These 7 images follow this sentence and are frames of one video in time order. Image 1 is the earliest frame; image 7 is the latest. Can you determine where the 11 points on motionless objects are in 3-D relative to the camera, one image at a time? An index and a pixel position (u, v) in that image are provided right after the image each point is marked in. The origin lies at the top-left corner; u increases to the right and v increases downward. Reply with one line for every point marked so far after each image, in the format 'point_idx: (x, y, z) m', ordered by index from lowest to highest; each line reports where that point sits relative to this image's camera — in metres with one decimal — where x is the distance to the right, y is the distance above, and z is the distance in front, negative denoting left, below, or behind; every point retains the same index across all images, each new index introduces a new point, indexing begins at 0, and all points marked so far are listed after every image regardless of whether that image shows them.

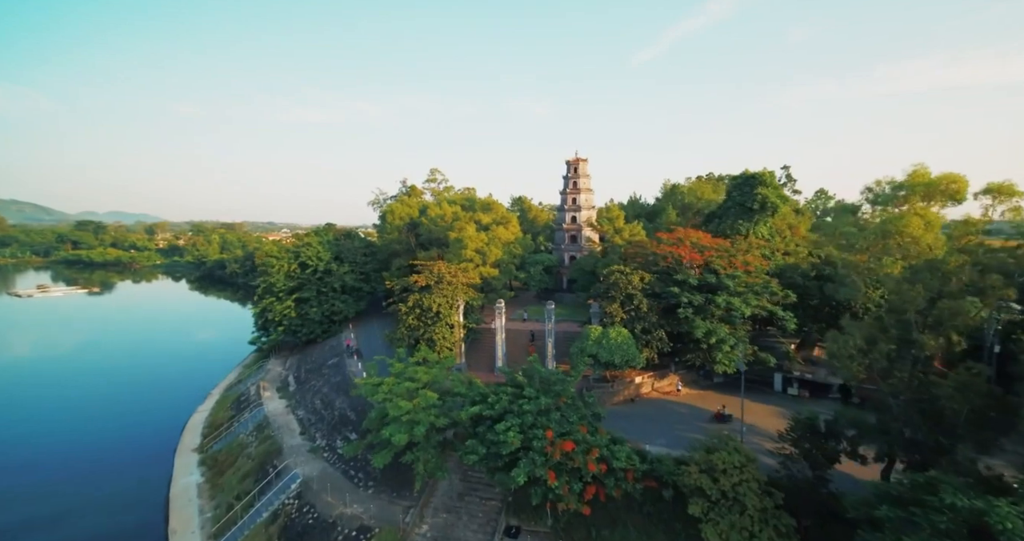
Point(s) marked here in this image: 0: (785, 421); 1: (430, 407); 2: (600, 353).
0: (+11.4, -6.5, +18.4) m
1: (-3.1, -5.0, +16.4) m
2: (+4.0, -3.7, +19.4) m
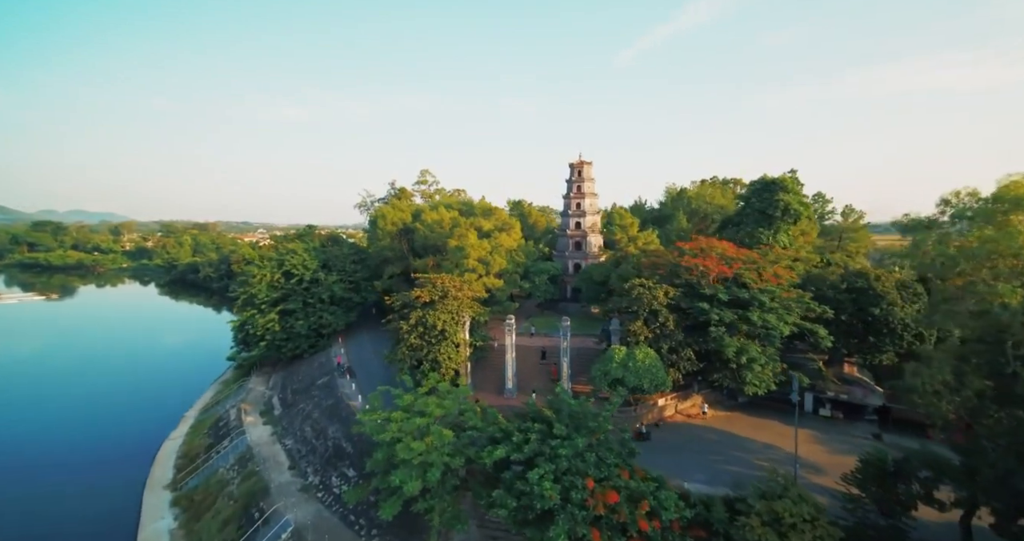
0: (+12.1, -7.1, +17.0) m
1: (-2.2, -5.7, +14.4) m
2: (+4.7, -4.4, +17.6) m
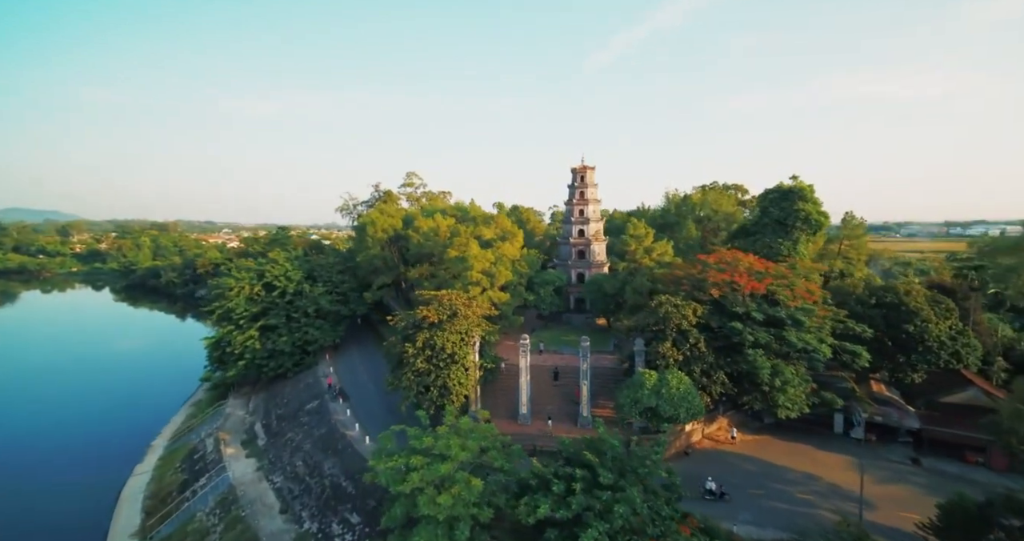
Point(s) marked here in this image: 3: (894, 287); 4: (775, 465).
0: (+13.0, -7.8, +16.0) m
1: (-1.2, -6.4, +12.6) m
2: (+5.5, -5.1, +16.2) m
3: (+16.8, -0.7, +19.5) m
4: (+10.3, -7.6, +17.4) m
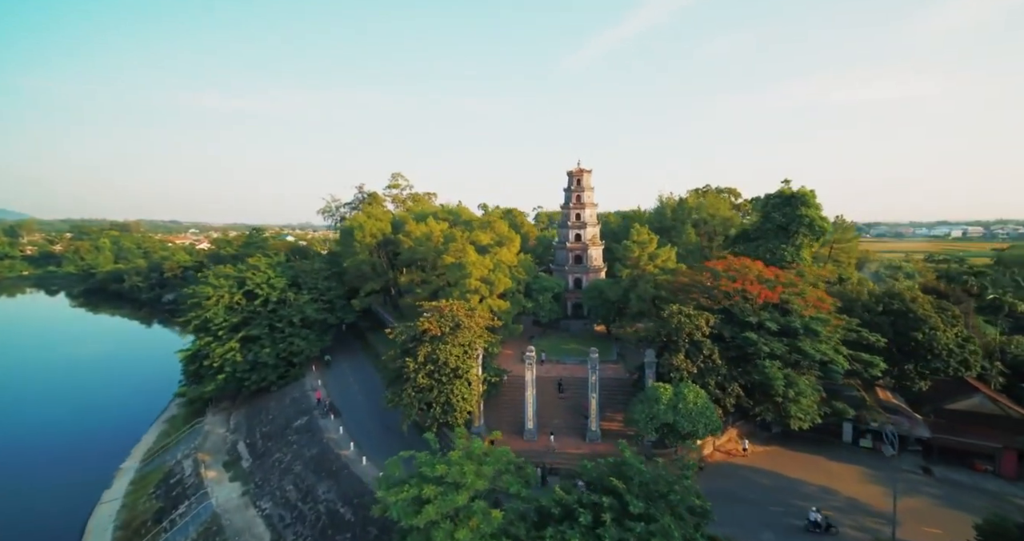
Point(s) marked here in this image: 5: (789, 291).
0: (+13.4, -8.1, +15.7) m
1: (-0.6, -6.8, +11.6) m
2: (+5.9, -5.4, +15.6) m
3: (+17.1, -1.0, +19.4) m
4: (+10.7, -7.9, +17.0) m
5: (+11.5, -0.9, +18.5) m
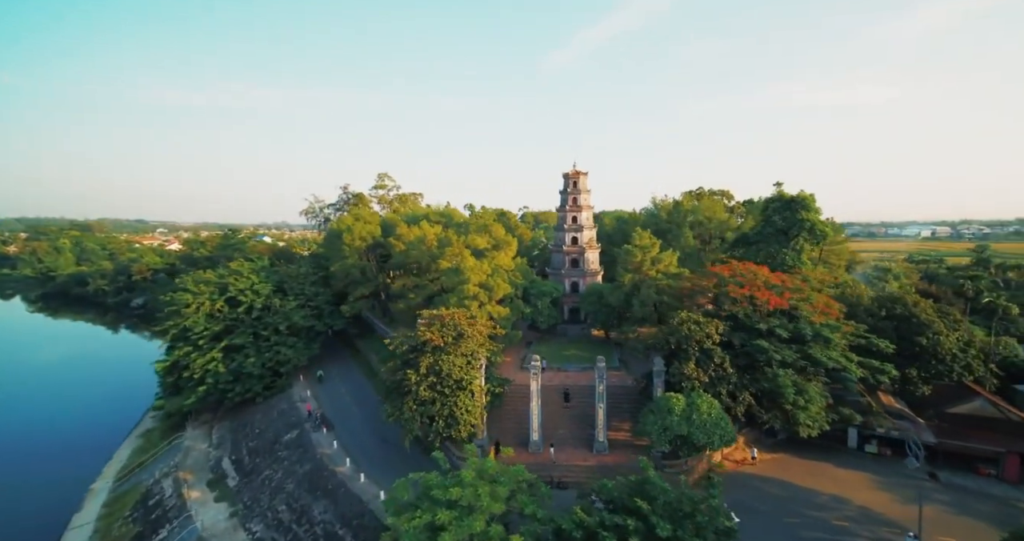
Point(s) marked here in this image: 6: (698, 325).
0: (+13.8, -8.3, +15.6) m
1: (0.0, -7.1, +11.0) m
2: (+6.3, -5.7, +15.2) m
3: (+17.2, -1.3, +19.5) m
4: (+11.0, -8.2, +16.8) m
5: (+11.7, -1.1, +18.3) m
6: (+7.3, -2.1, +17.6) m
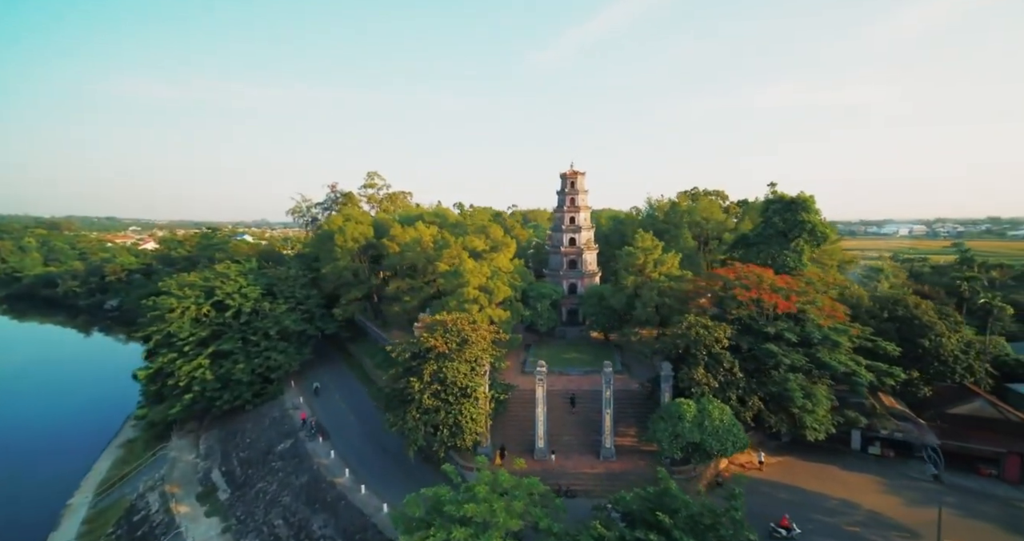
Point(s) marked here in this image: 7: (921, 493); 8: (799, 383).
0: (+14.1, -8.4, +15.7) m
1: (+0.4, -7.3, +10.5) m
2: (+6.6, -5.8, +15.0) m
3: (+17.4, -1.3, +19.6) m
4: (+11.2, -8.3, +16.7) m
5: (+11.9, -1.2, +18.3) m
6: (+7.6, -2.3, +17.3) m
7: (+15.3, -8.3, +16.6) m
8: (+10.7, -4.2, +16.6) m
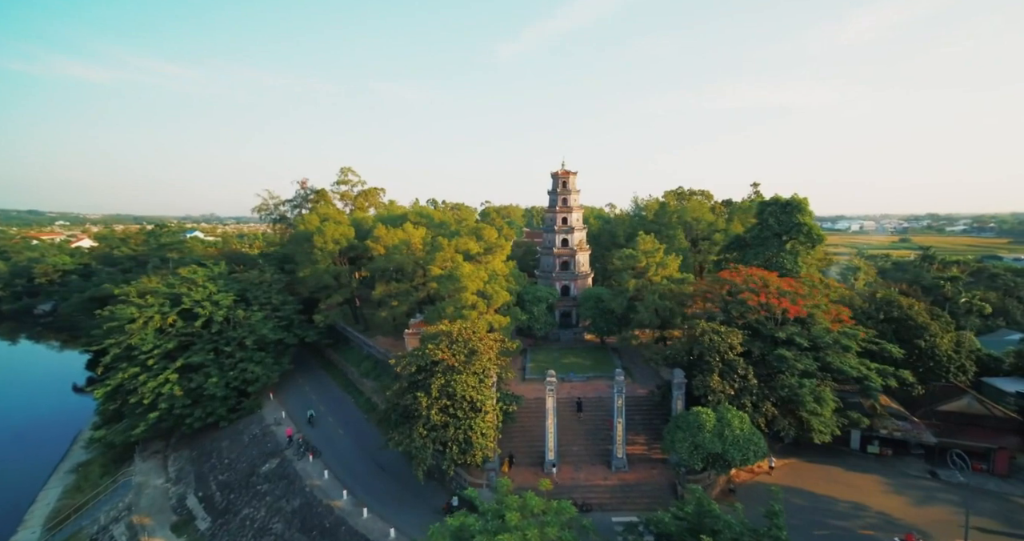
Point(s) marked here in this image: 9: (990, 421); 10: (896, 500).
0: (+14.6, -8.6, +16.0) m
1: (+1.4, -7.6, +9.8) m
2: (+7.2, -6.1, +14.7) m
3: (+17.5, -1.4, +20.1) m
4: (+11.7, -8.5, +16.8) m
5: (+12.2, -1.4, +18.3) m
6: (+7.9, -2.5, +17.1) m
7: (+15.8, -8.5, +17.0) m
8: (+11.1, -4.4, +16.6) m
9: (+19.9, -6.3, +18.3) m
10: (+14.3, -8.5, +16.5) m
